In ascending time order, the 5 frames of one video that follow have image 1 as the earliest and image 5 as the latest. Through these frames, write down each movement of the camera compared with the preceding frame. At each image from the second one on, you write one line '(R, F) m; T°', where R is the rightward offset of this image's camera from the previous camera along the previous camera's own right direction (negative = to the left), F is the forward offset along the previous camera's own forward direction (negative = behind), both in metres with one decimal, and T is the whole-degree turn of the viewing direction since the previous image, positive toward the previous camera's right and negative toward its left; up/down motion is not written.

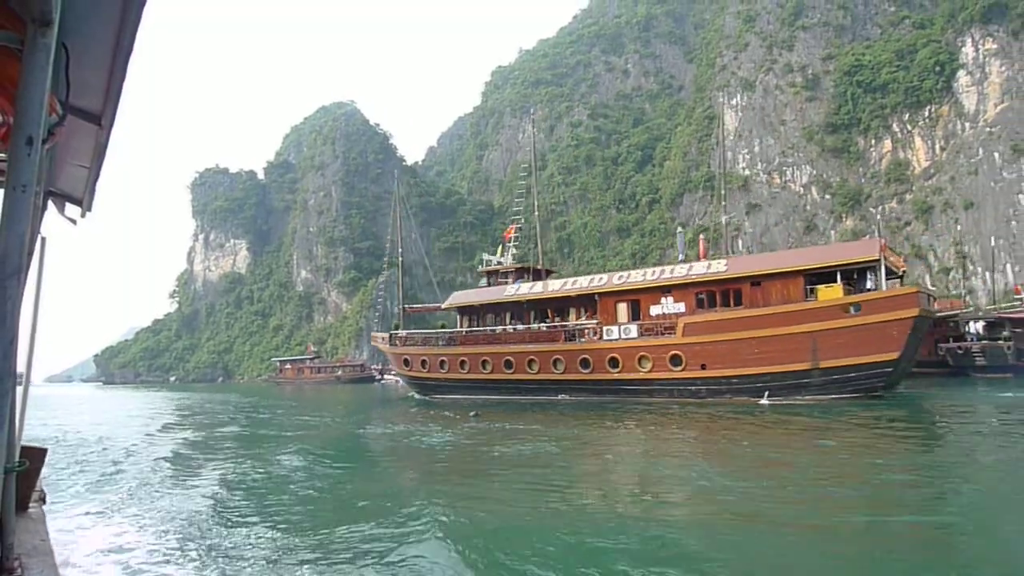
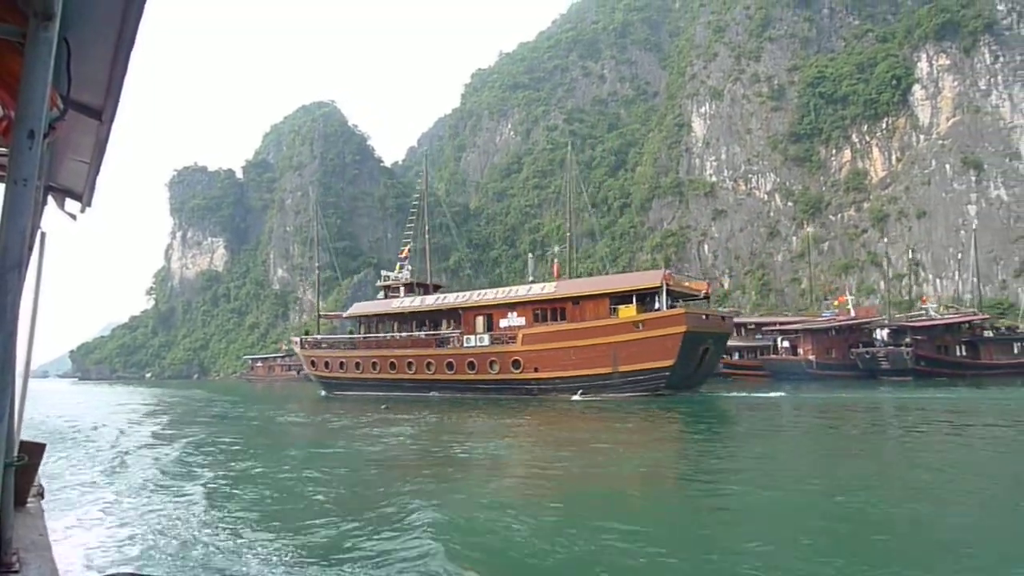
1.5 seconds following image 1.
(+1.1, -1.3) m; +1°
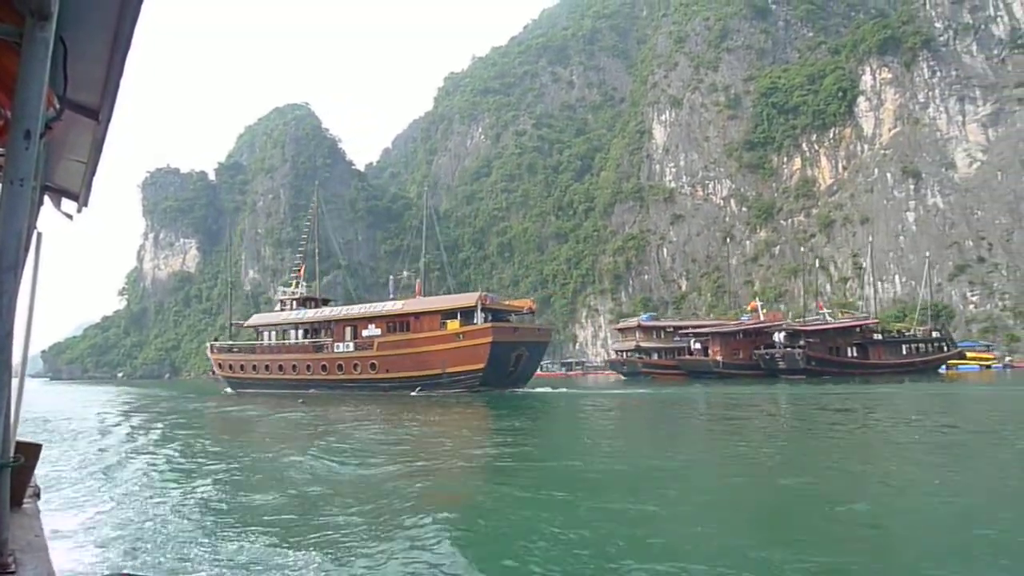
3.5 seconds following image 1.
(+1.5, -1.7) m; +1°
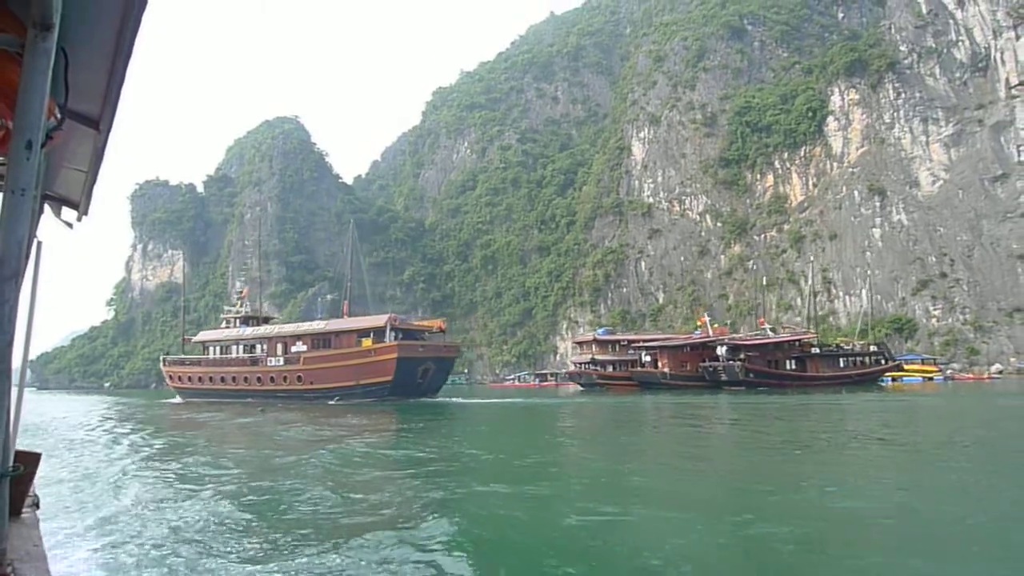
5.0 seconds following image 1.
(+1.2, -1.3) m; 0°
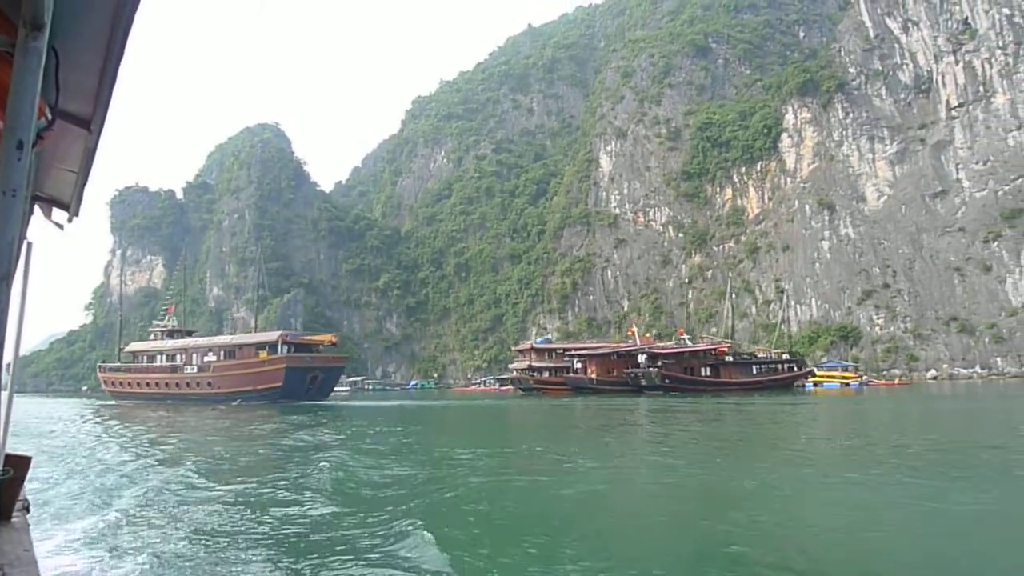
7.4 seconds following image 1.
(+1.9, -2.0) m; +1°
